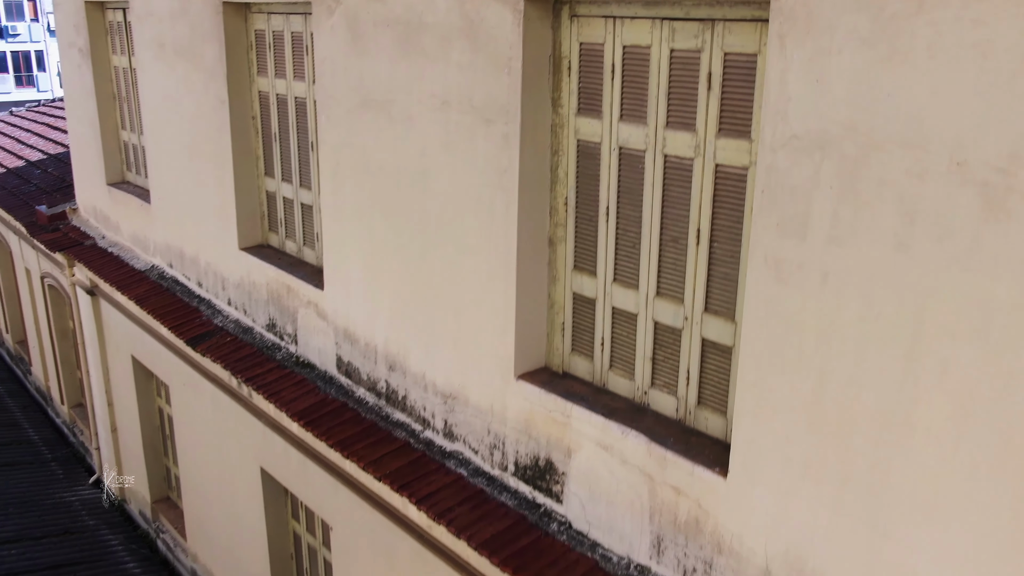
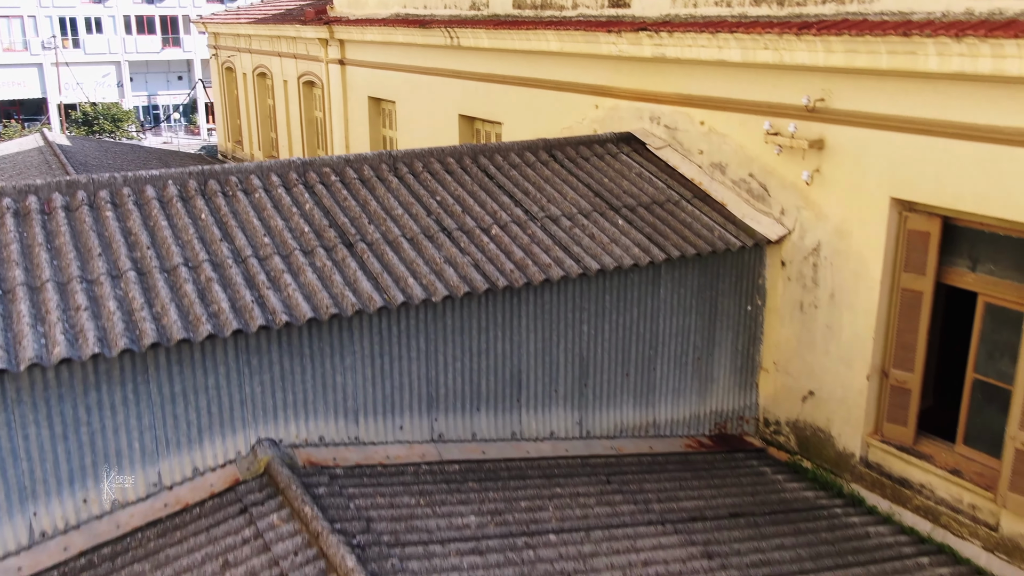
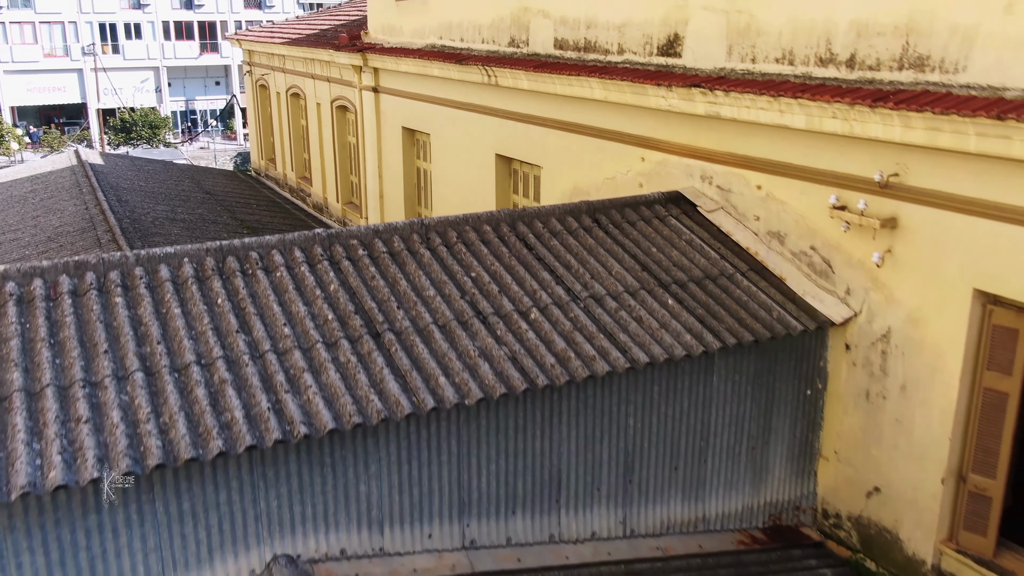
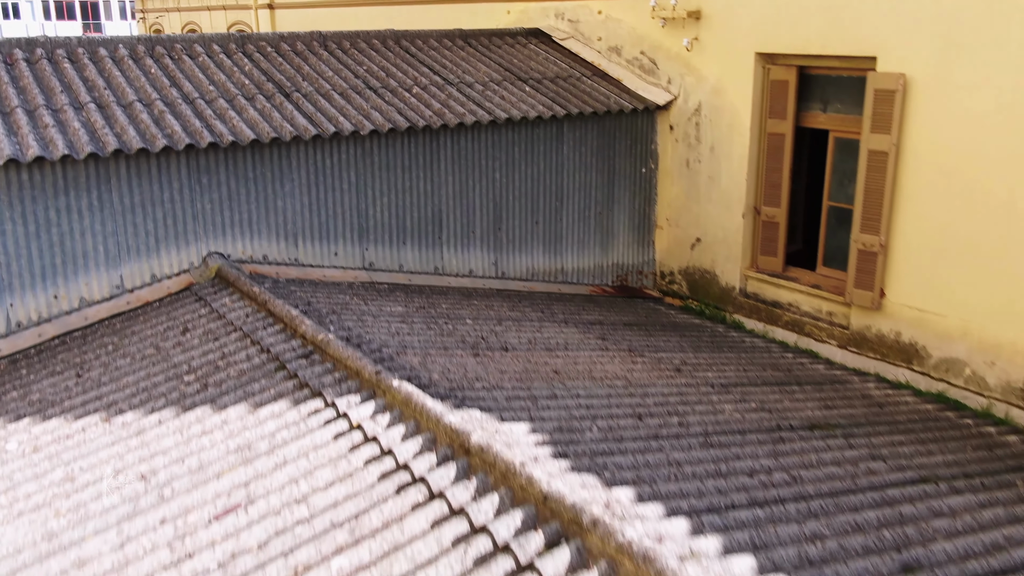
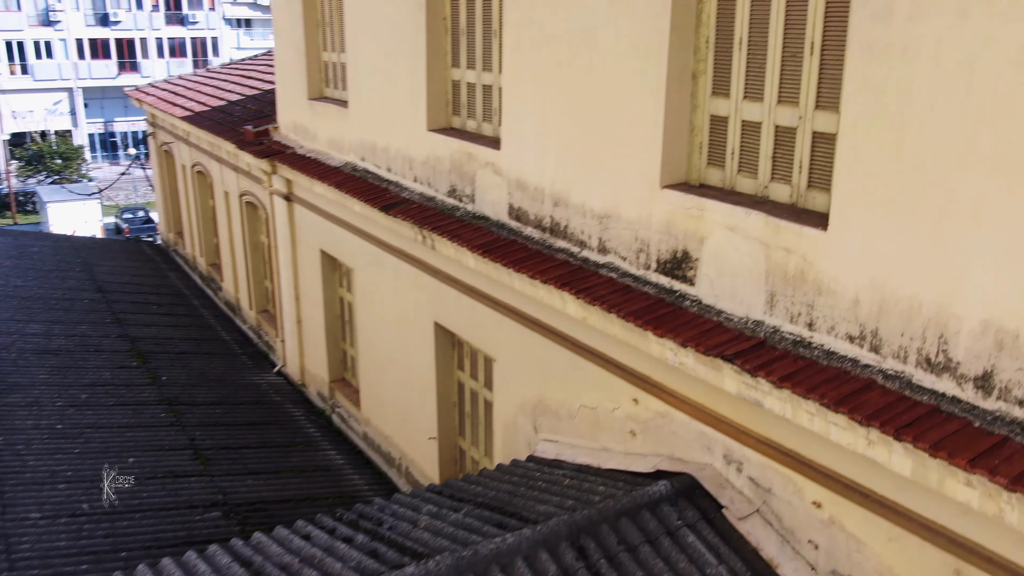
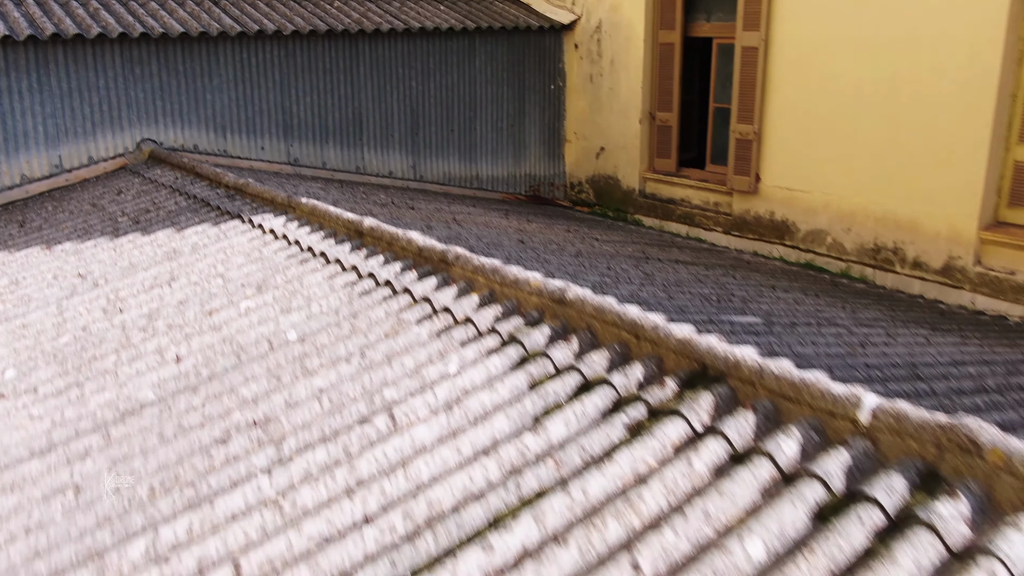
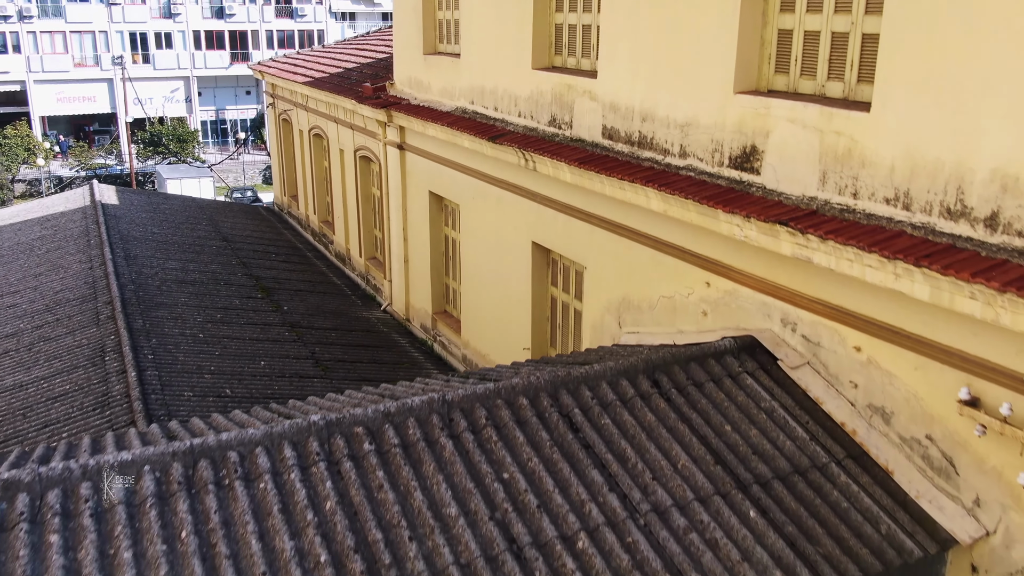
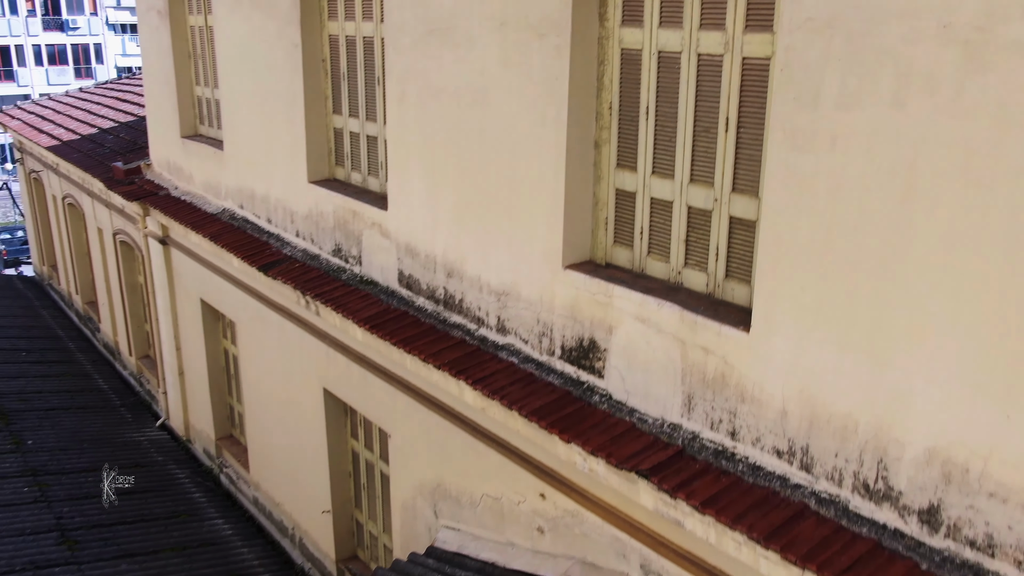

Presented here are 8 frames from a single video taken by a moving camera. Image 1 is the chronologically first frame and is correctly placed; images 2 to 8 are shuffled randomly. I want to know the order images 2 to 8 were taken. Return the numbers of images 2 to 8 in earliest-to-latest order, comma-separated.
8, 5, 7, 3, 2, 4, 6
